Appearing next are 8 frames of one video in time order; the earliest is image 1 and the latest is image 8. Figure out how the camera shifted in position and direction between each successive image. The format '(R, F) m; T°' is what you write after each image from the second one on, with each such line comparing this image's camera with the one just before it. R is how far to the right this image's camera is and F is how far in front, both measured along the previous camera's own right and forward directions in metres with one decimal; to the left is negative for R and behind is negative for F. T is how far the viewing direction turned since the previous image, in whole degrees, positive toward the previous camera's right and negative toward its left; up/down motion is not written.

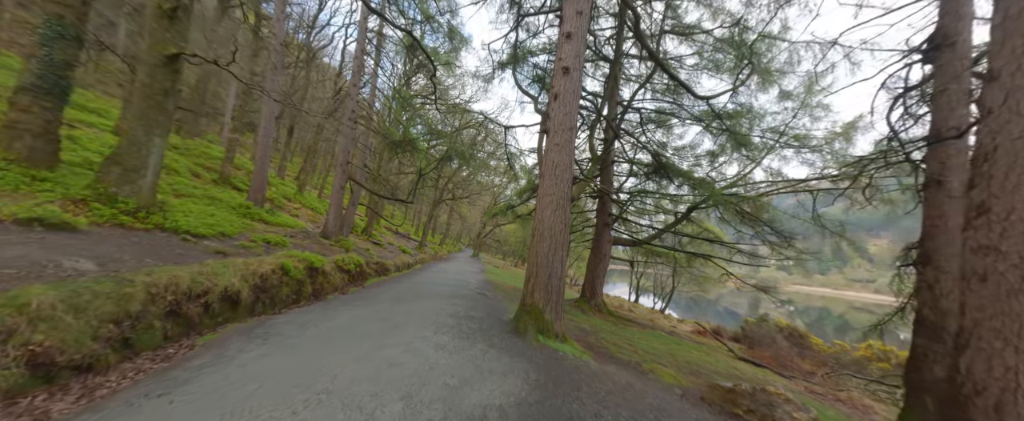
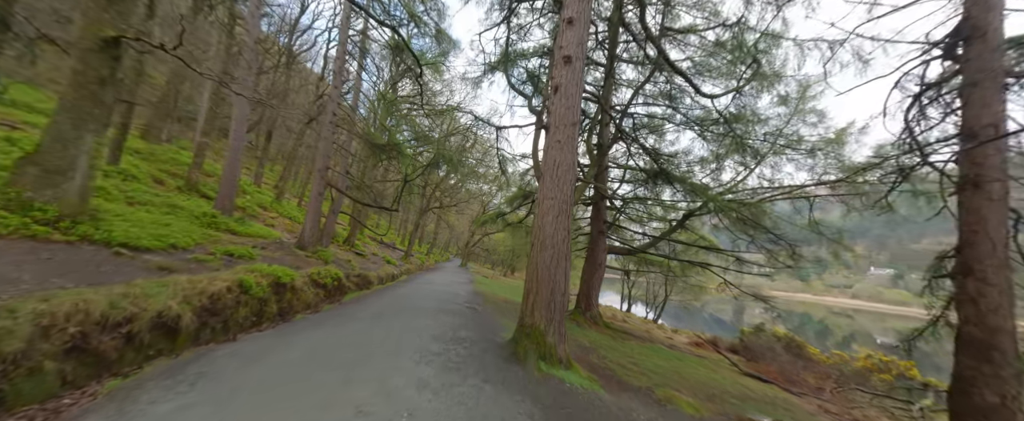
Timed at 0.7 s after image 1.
(-0.1, +0.5) m; +2°
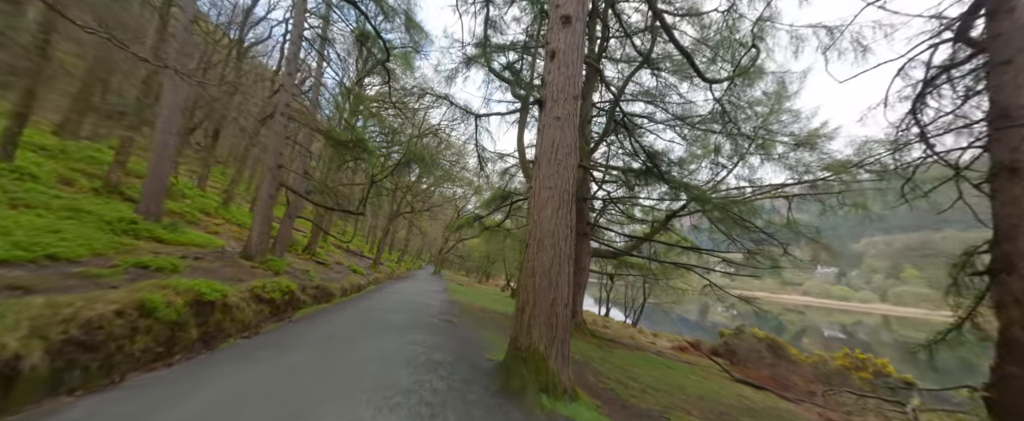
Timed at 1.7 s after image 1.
(-0.1, +0.6) m; +5°
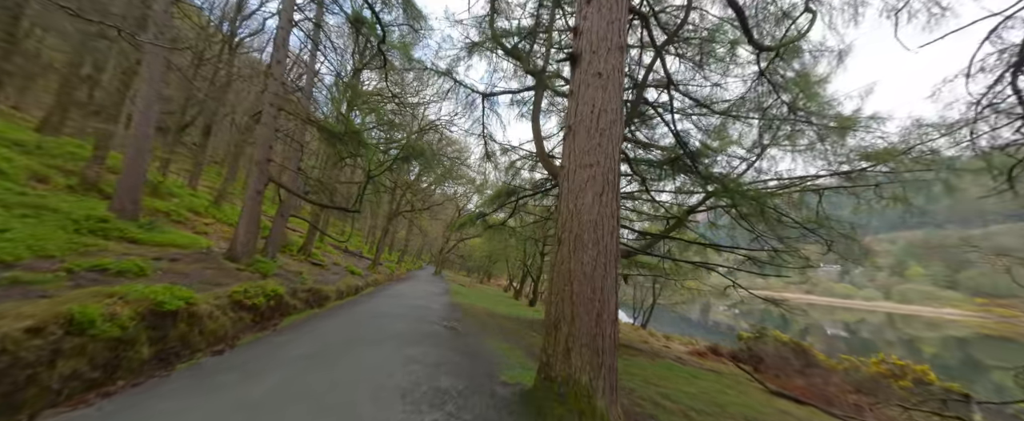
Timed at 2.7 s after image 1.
(-0.2, +0.6) m; 0°
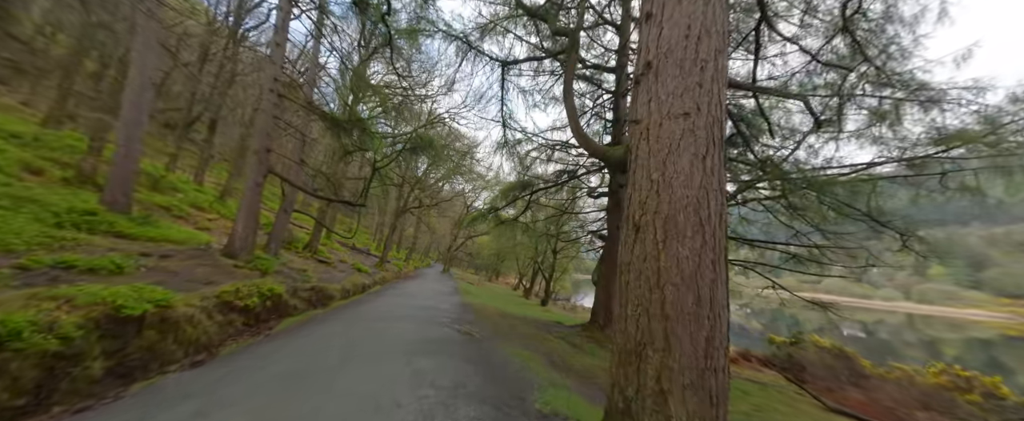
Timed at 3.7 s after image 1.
(-0.2, +0.6) m; -1°
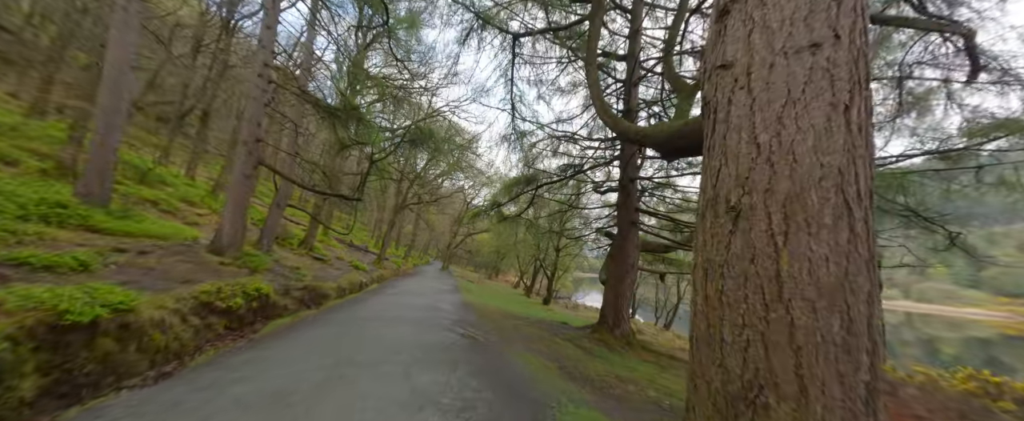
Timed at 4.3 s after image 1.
(-0.1, +0.4) m; 0°
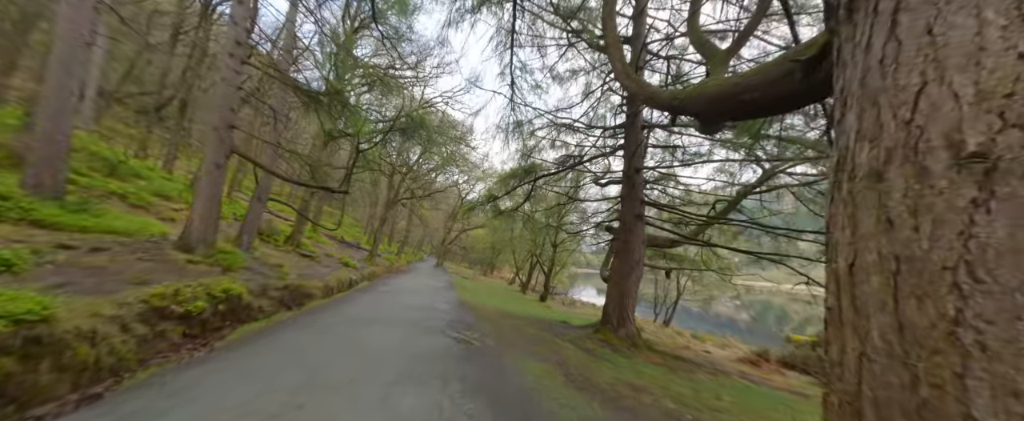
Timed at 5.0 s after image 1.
(-0.1, +0.5) m; +1°
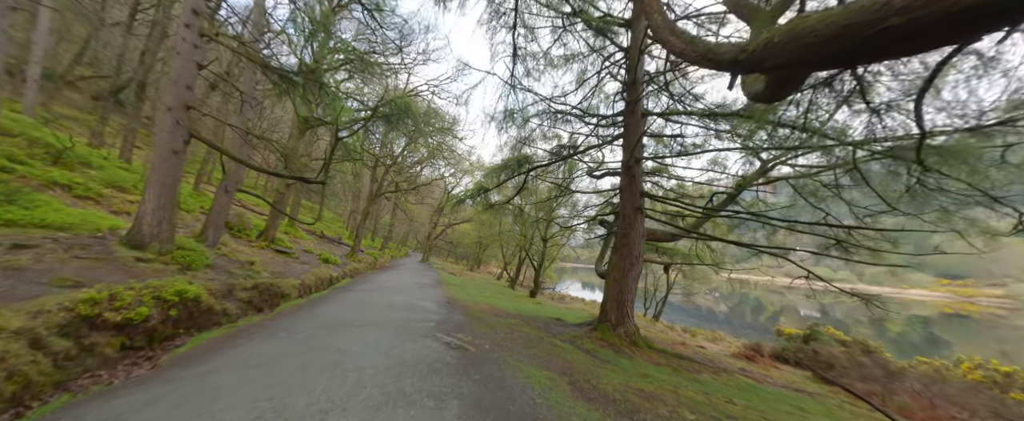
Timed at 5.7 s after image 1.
(-0.2, +0.4) m; +3°
